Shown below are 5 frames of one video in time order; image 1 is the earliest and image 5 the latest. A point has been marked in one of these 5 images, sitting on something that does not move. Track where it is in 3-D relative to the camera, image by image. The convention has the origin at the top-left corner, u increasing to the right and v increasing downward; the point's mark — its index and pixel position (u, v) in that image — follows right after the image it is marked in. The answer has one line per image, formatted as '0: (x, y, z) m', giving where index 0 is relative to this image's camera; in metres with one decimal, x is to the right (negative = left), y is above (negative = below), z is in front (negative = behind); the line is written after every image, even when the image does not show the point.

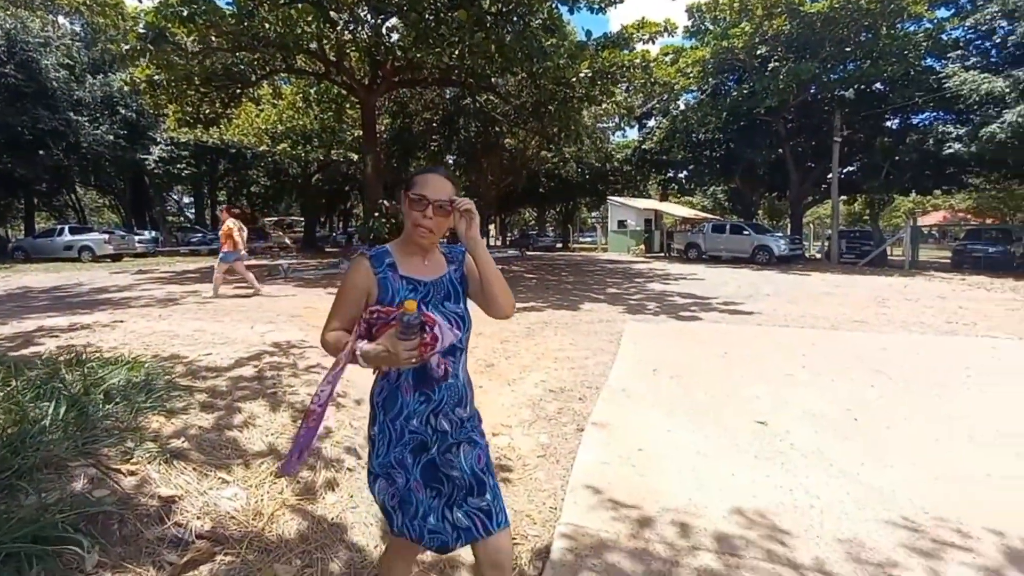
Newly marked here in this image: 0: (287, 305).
0: (-7.3, -0.6, +16.6) m
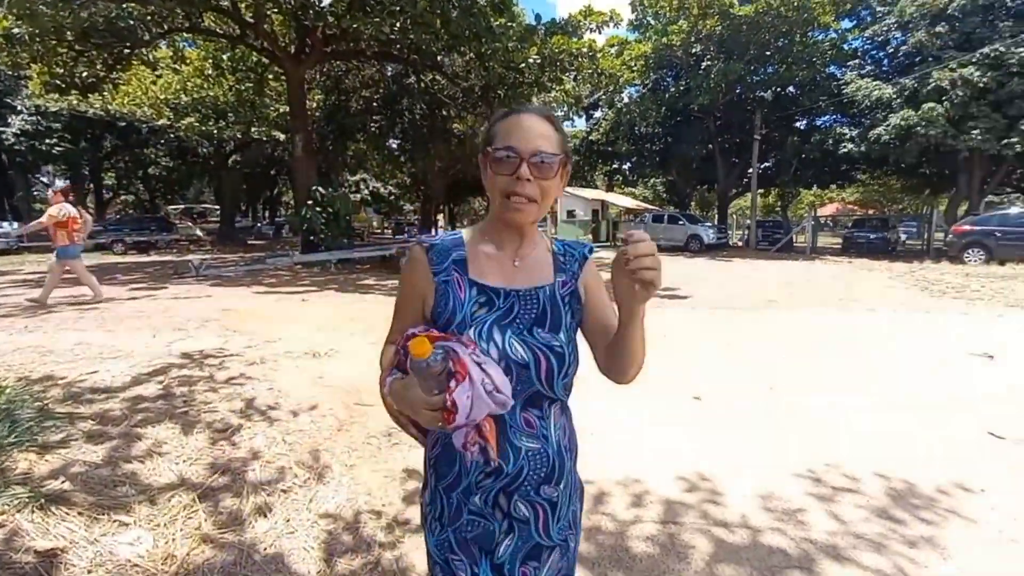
0: (-9.4, -0.6, +14.4) m
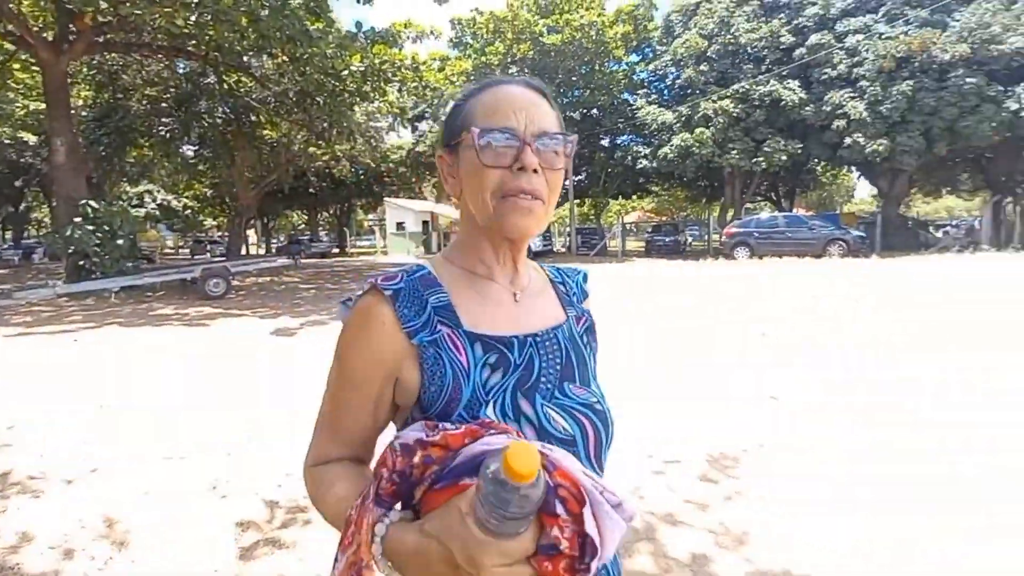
0: (-13.2, -2.0, +10.2) m
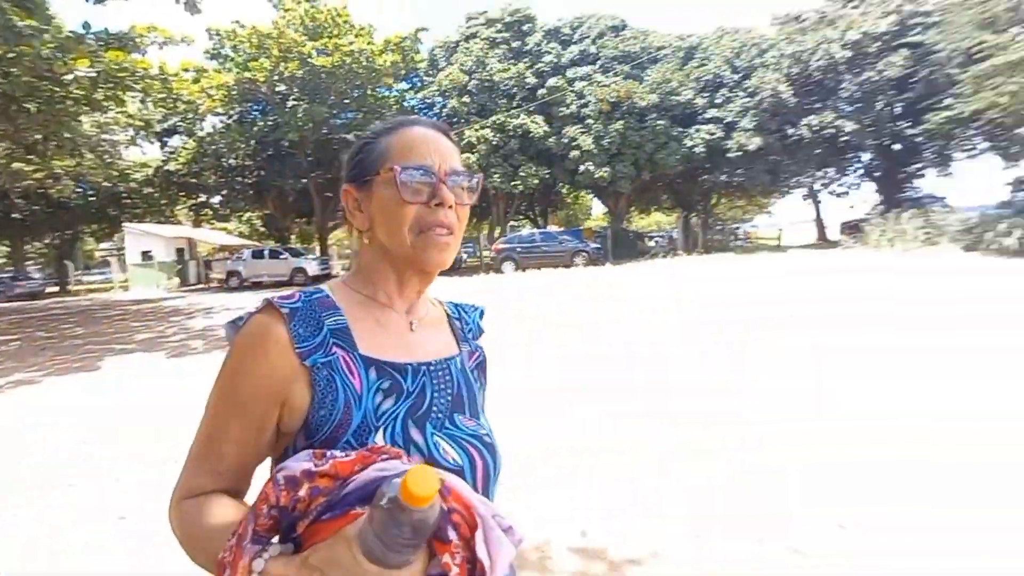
0: (-15.7, -3.7, +4.1) m
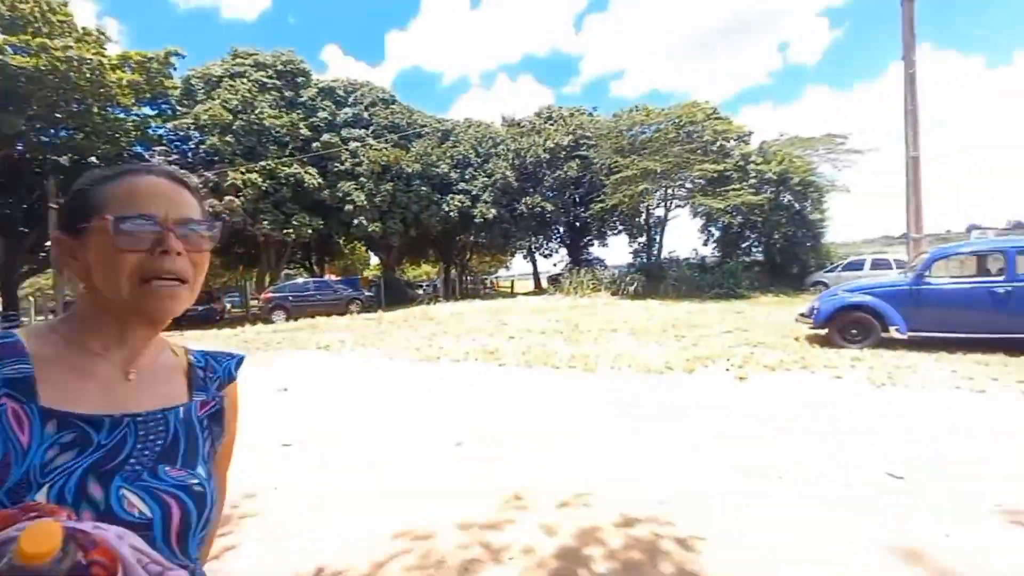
0: (-16.2, -4.3, -2.1) m
